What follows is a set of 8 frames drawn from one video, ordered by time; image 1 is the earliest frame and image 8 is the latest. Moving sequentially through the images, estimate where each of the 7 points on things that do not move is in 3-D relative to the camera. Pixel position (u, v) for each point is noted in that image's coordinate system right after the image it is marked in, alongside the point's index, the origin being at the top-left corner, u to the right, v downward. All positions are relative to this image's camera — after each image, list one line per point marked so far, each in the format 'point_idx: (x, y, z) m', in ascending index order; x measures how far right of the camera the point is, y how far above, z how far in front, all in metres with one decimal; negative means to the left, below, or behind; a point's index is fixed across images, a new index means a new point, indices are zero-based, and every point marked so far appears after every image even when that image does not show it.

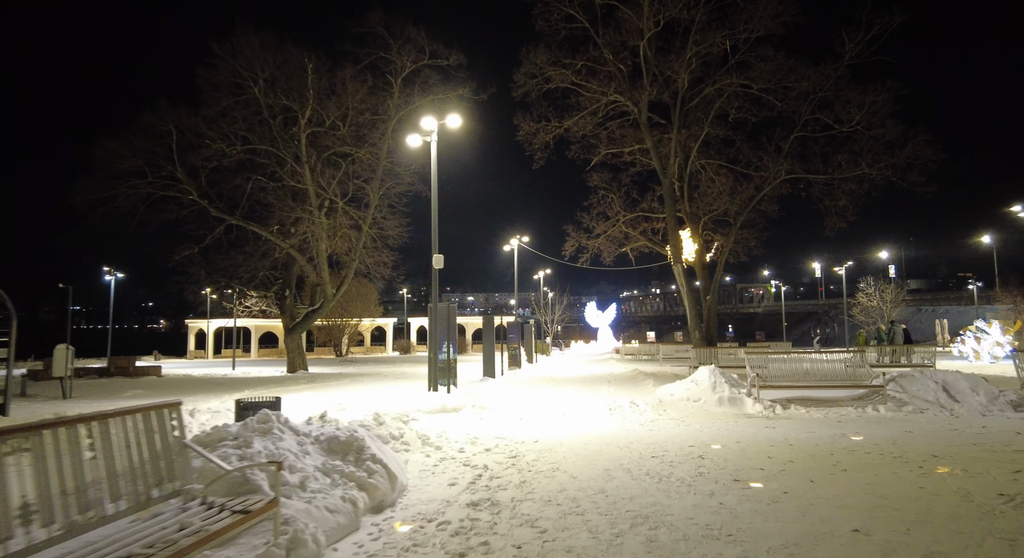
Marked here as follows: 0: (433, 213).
0: (-1.9, +1.6, +14.9) m
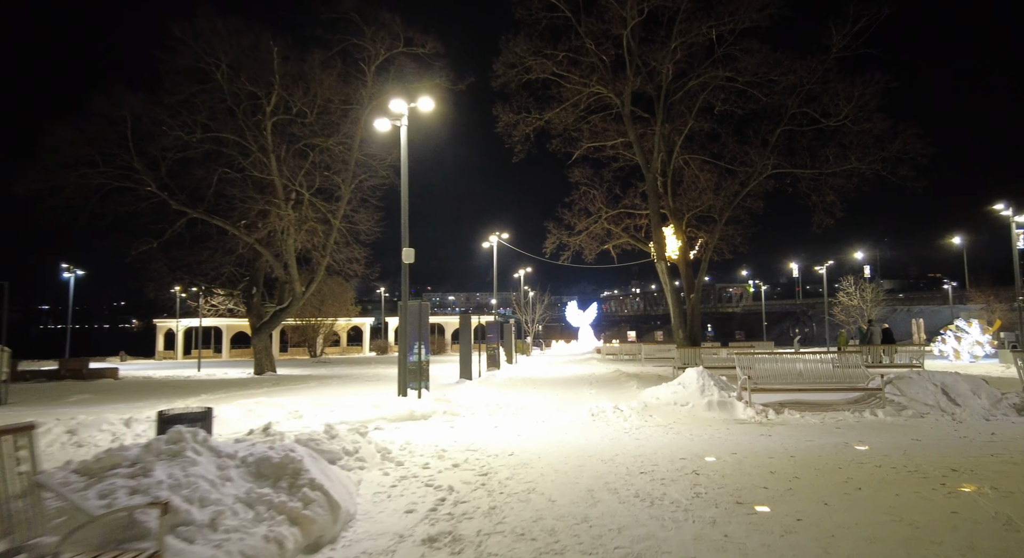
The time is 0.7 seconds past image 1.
0: (-2.4, +1.7, +13.8) m
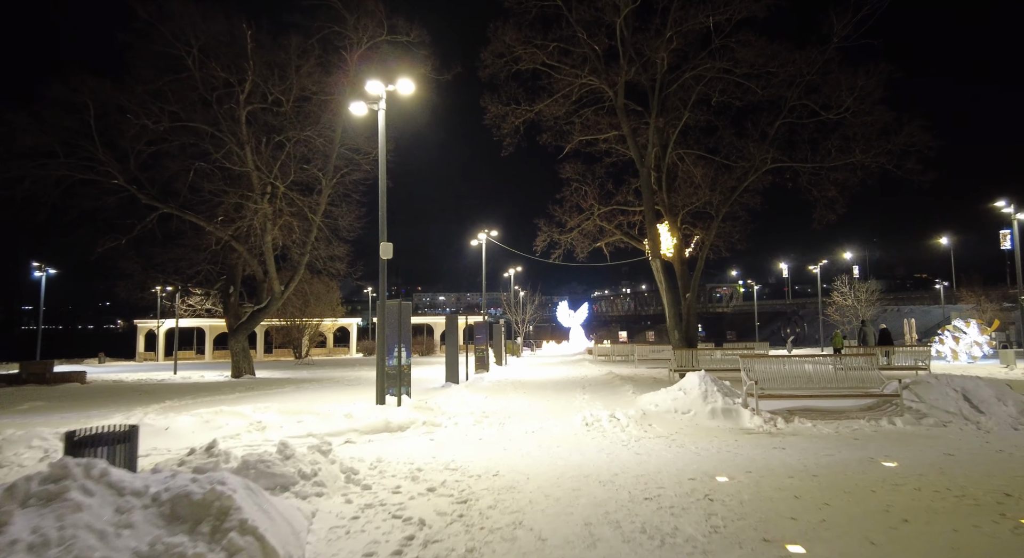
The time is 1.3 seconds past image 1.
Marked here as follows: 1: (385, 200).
0: (-2.7, +1.8, +12.8) m
1: (-2.6, +1.7, +12.7) m
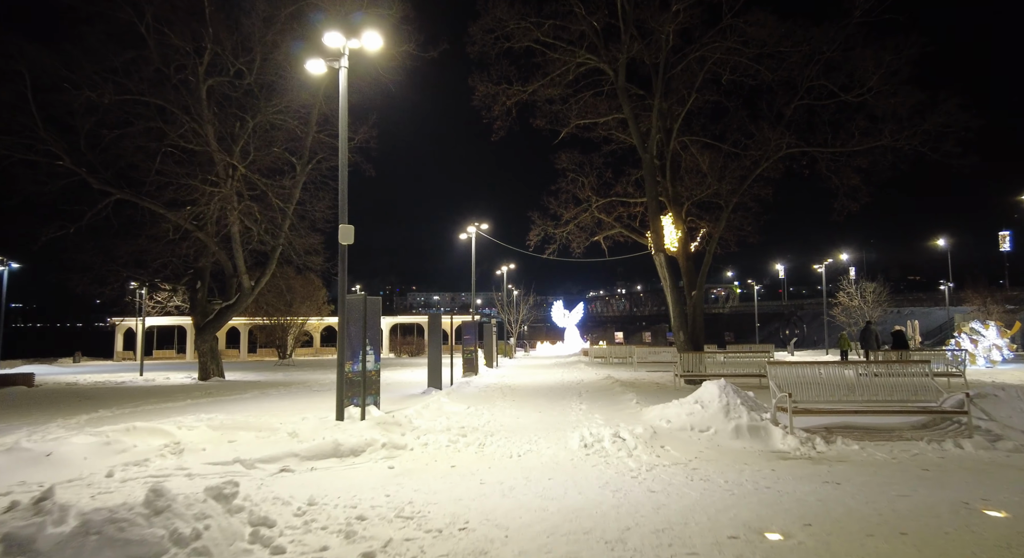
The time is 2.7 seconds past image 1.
0: (-2.9, +1.9, +10.8) m
1: (-2.9, +1.8, +10.8) m
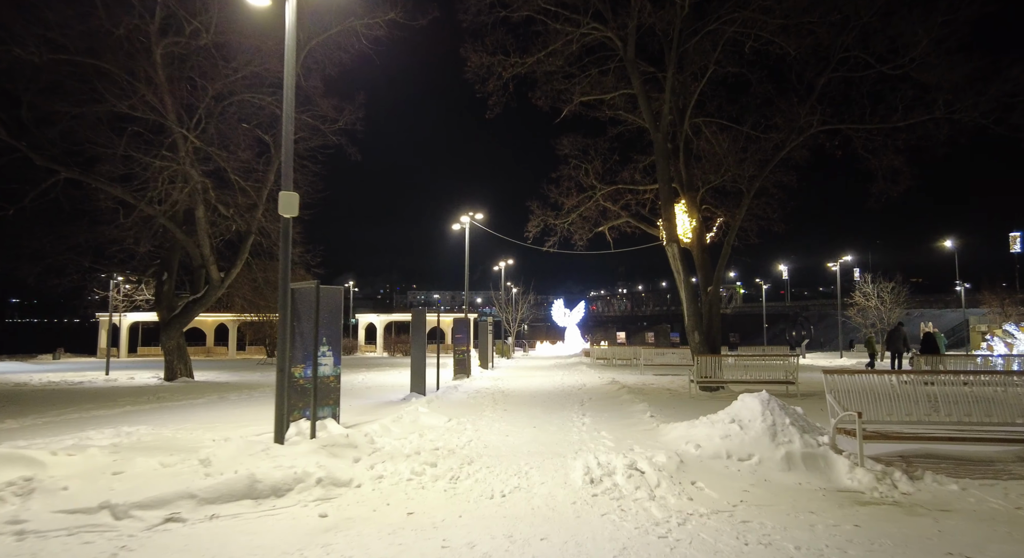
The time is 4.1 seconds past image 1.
0: (-3.1, +2.2, +8.7) m
1: (-3.0, +2.1, +8.6) m
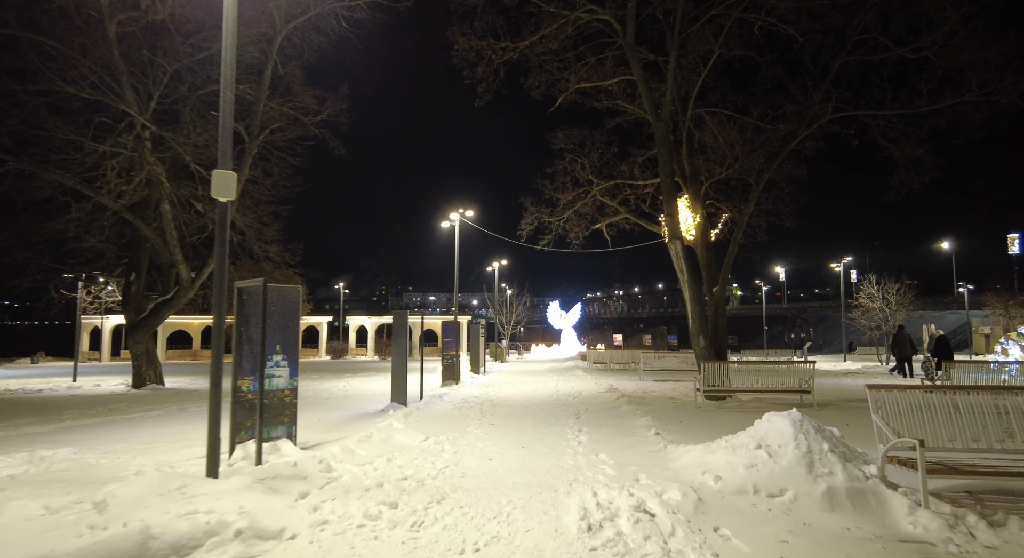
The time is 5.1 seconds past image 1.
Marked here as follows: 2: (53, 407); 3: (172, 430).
0: (-3.3, +2.2, +7.3) m
1: (-3.2, +2.1, +7.3) m
2: (-11.1, -3.1, +15.0) m
3: (-5.7, -2.5, +10.5) m
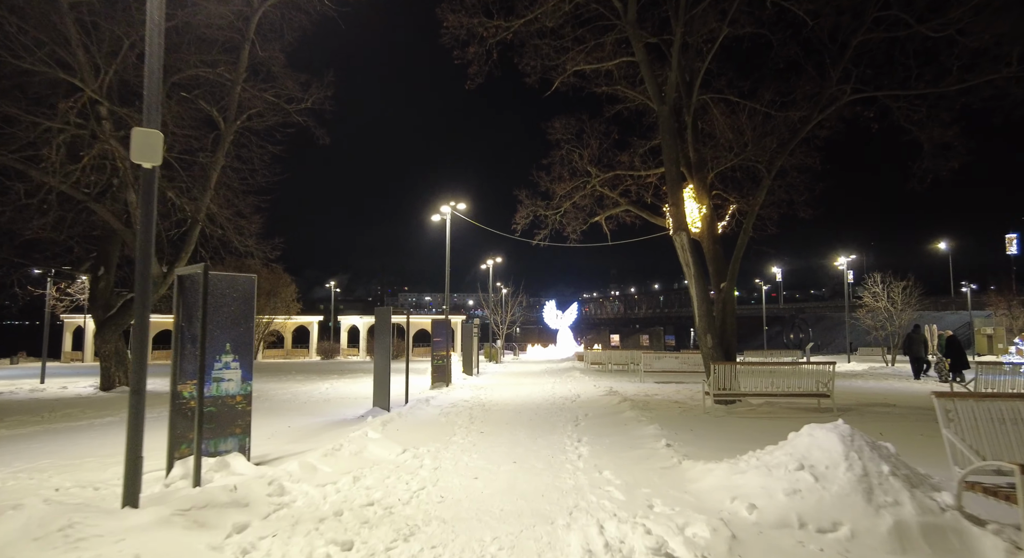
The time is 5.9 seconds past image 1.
0: (-3.4, +2.4, +6.1) m
1: (-3.3, +2.2, +6.0) m
2: (-11.3, -2.9, +13.7) m
3: (-5.9, -2.4, +9.3) m
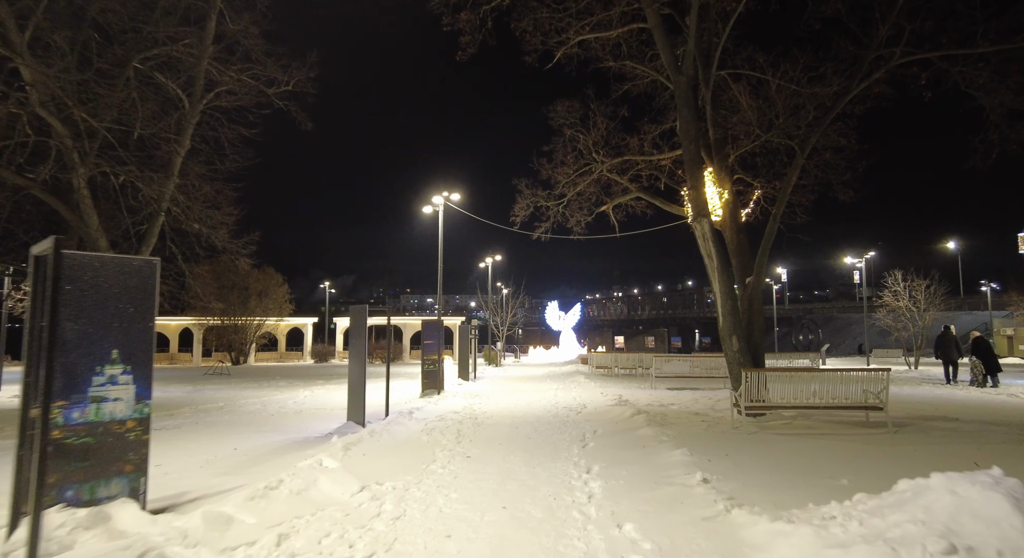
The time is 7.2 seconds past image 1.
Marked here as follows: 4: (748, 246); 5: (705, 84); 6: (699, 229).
0: (-3.5, +2.5, +4.1) m
1: (-3.5, +2.4, +4.1) m
2: (-11.4, -2.8, +11.8) m
3: (-6.0, -2.3, +7.3) m
4: (+5.5, +0.8, +14.7) m
5: (+4.8, +4.9, +15.6) m
6: (+4.4, +1.2, +14.7) m
